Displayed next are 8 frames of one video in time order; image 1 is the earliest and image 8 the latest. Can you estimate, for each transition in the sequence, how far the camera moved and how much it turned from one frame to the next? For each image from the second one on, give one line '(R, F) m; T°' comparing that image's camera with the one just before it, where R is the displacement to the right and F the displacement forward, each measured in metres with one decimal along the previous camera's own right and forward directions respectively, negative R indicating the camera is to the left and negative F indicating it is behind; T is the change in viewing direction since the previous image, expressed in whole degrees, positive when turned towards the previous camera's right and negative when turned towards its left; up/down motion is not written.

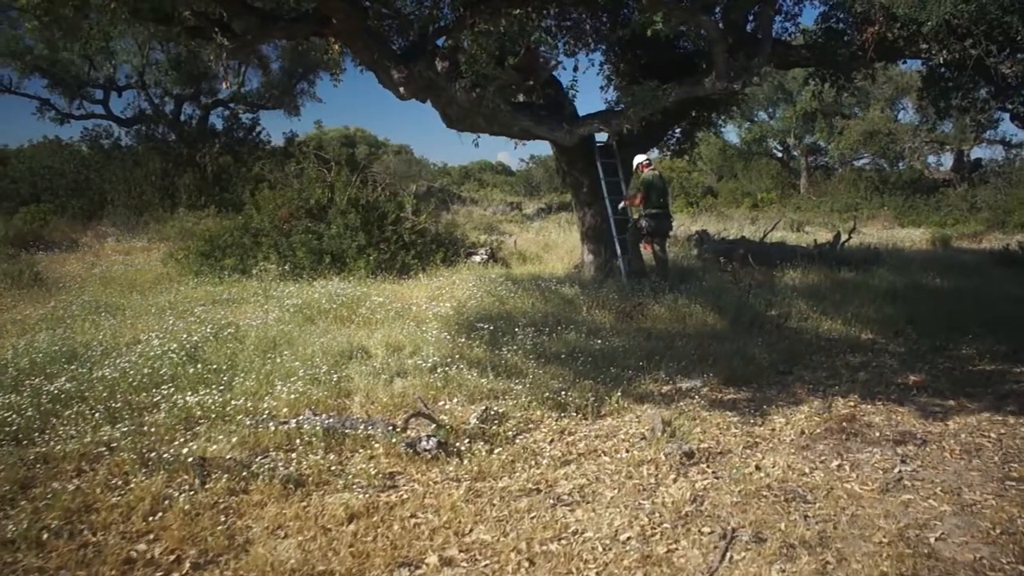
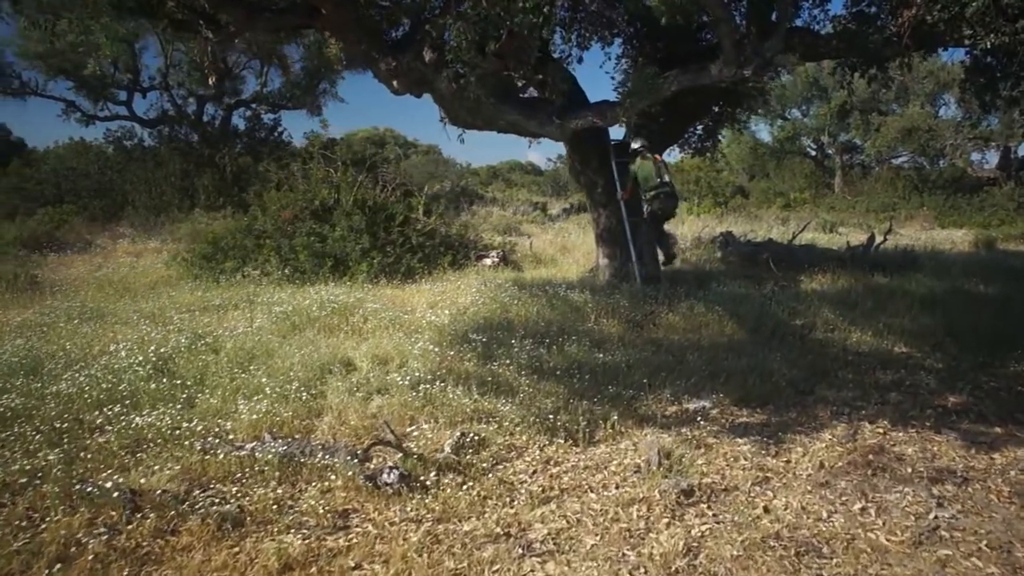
(+0.3, +0.5) m; -3°
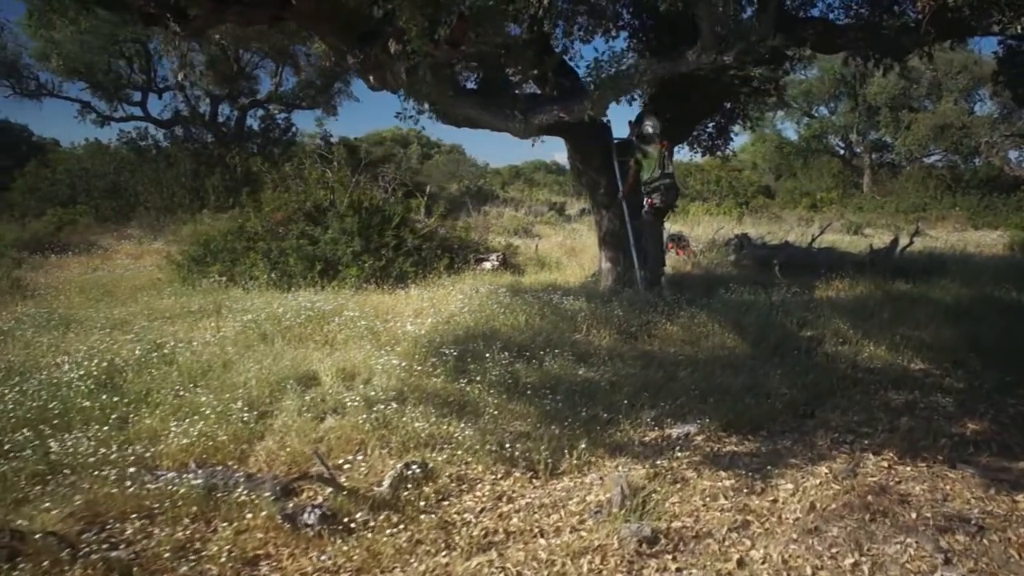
(+0.5, +0.5) m; -2°
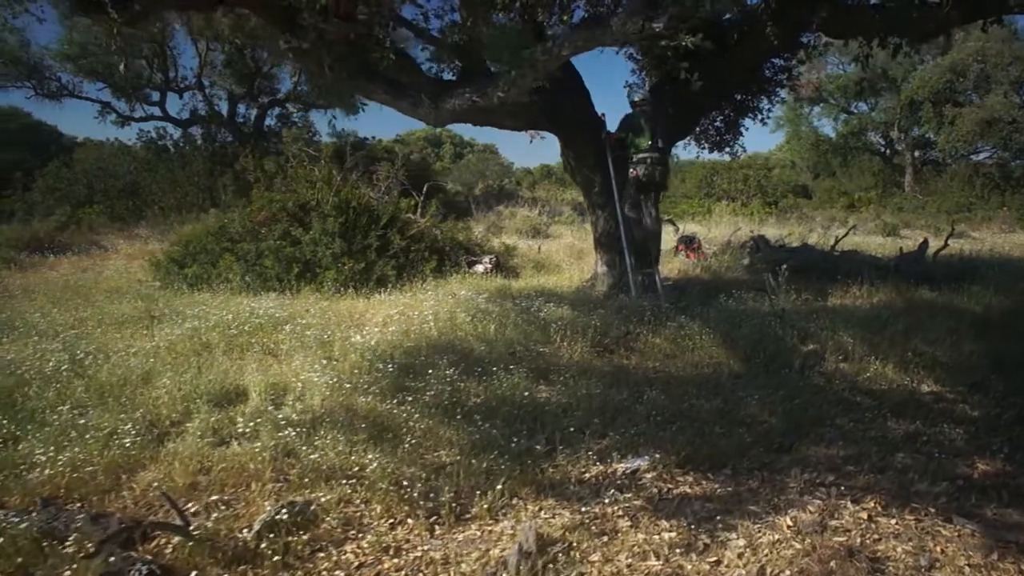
(+0.8, +0.7) m; -3°
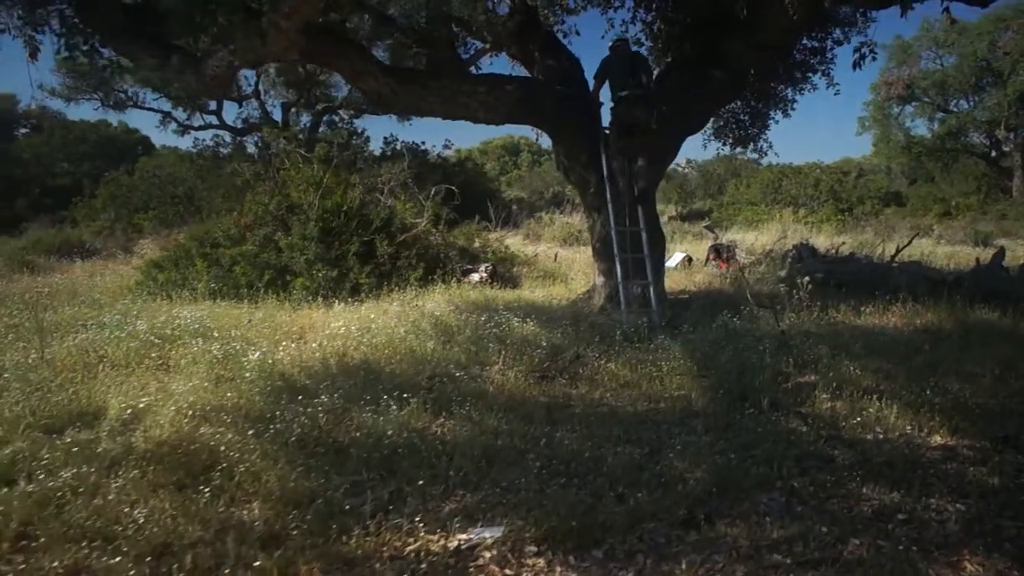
(+1.4, +1.1) m; -7°
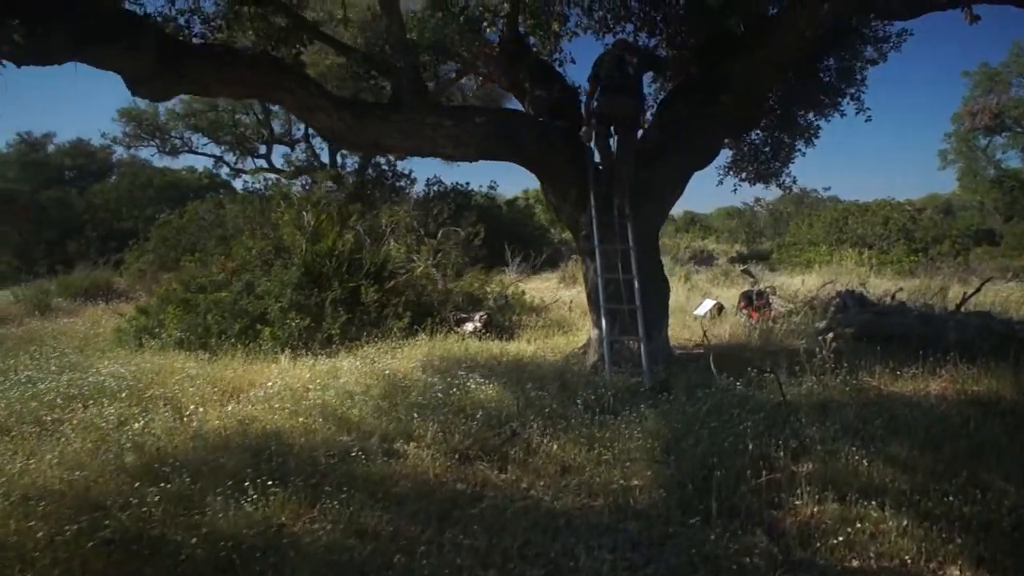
(+1.1, +1.0) m; -6°
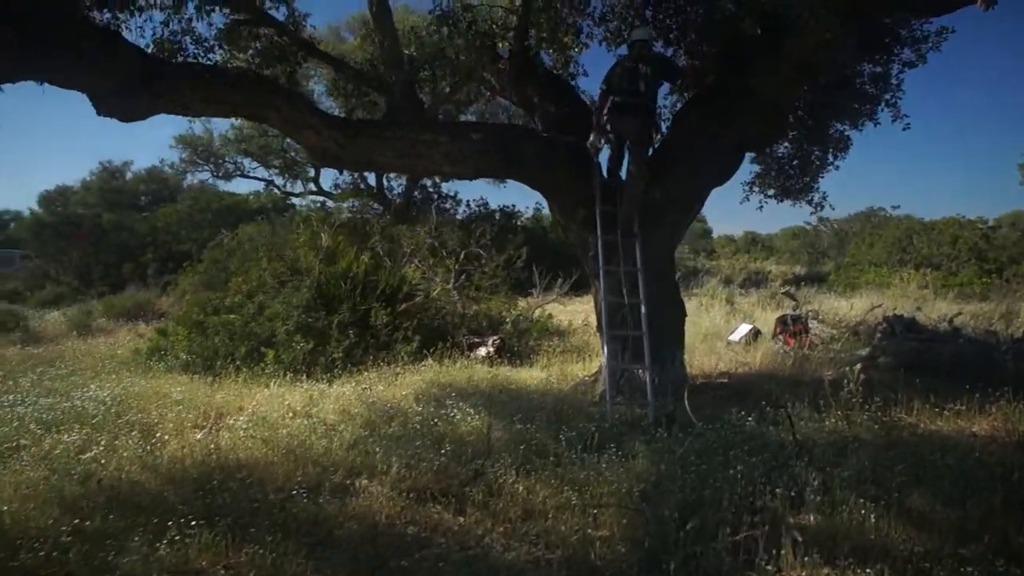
(+0.7, +0.4) m; -5°
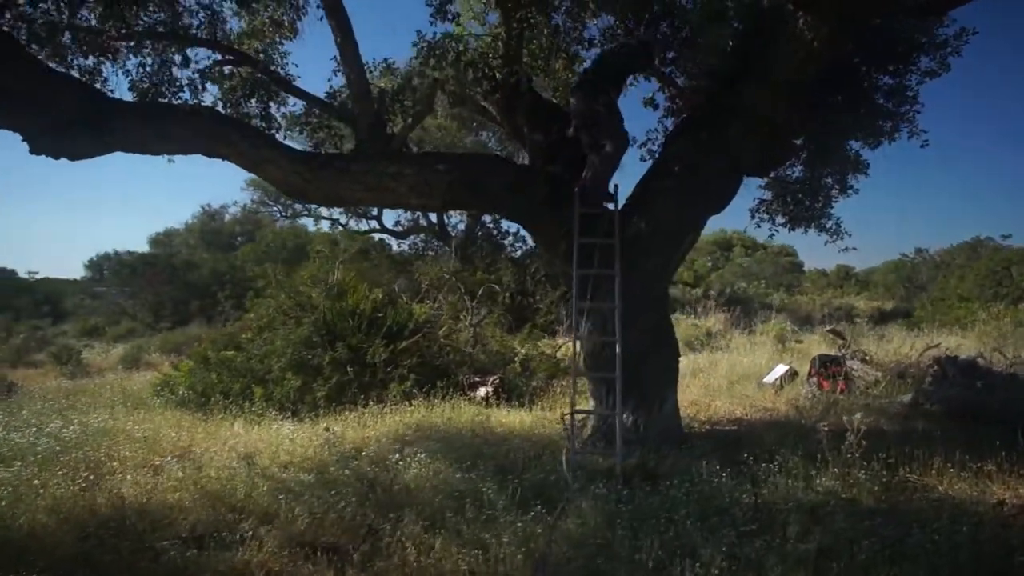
(+1.2, +0.5) m; -7°
